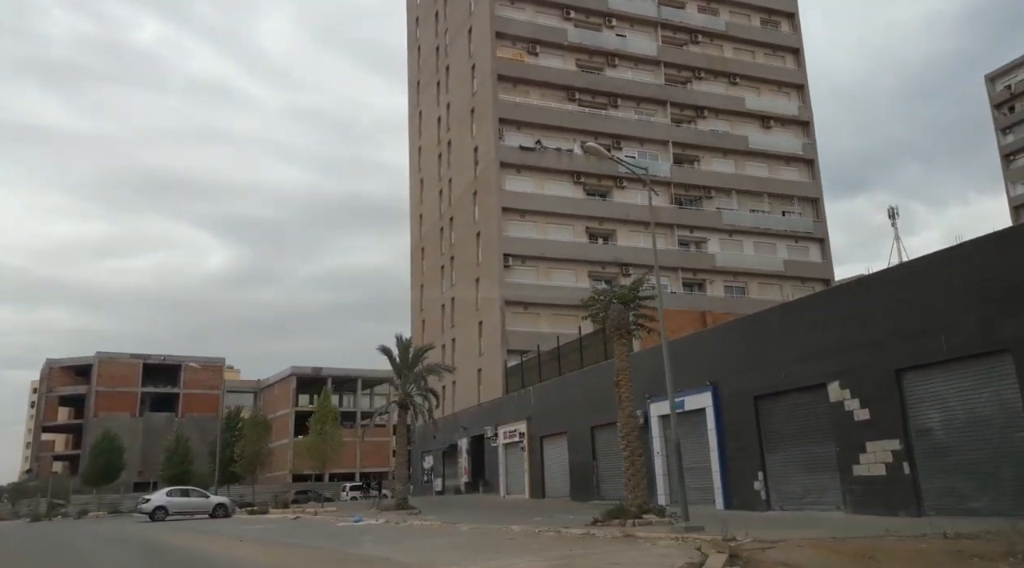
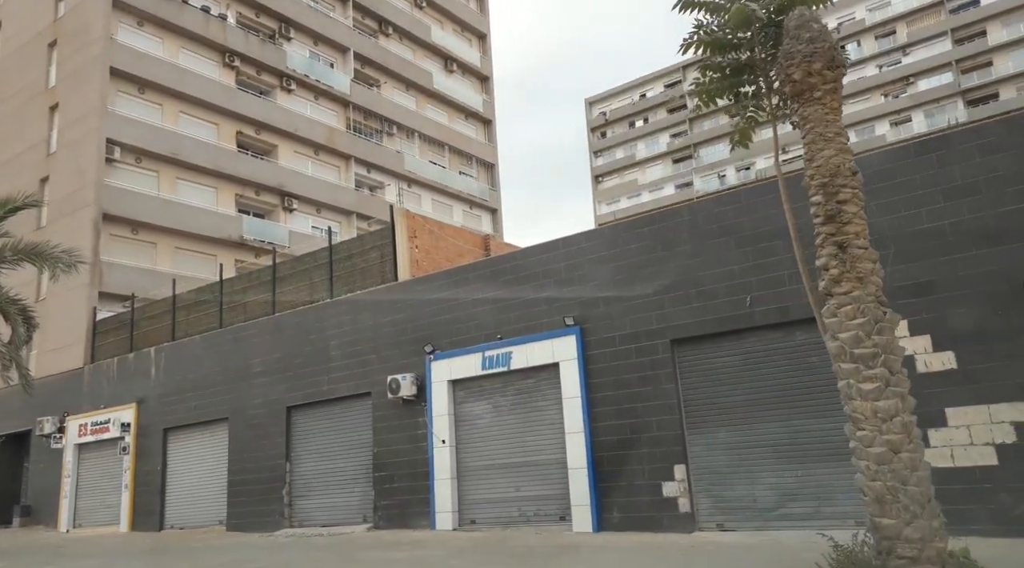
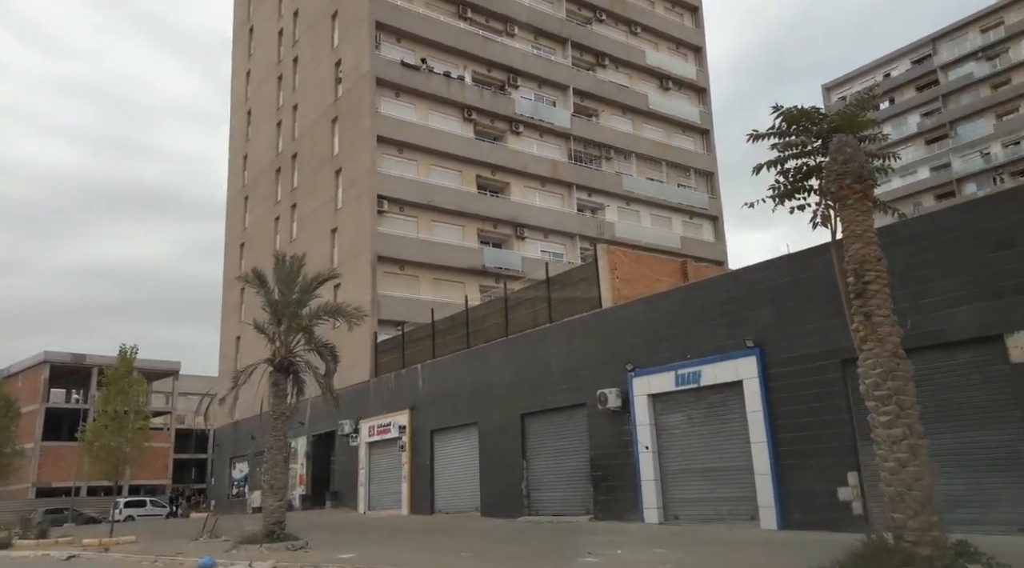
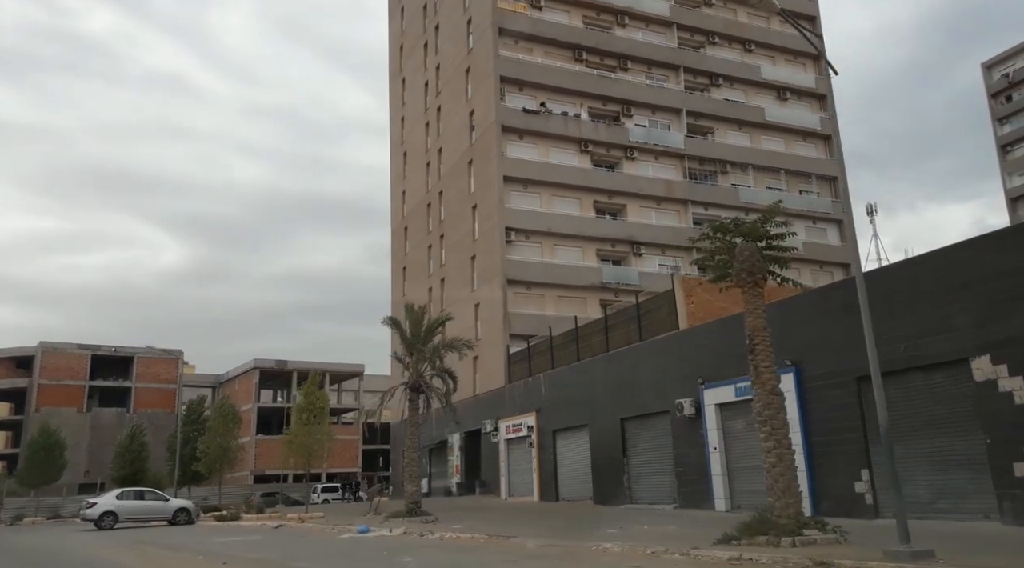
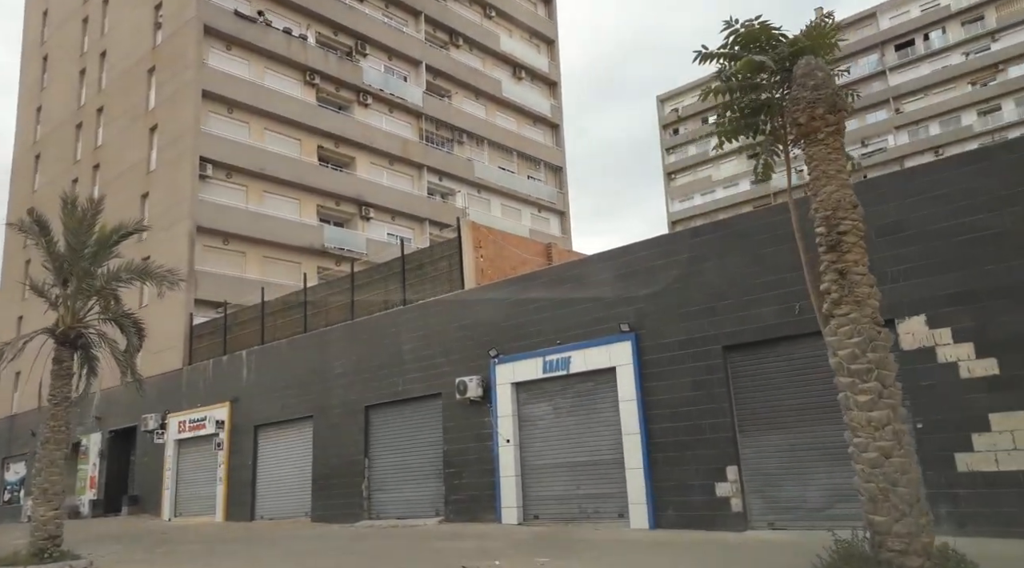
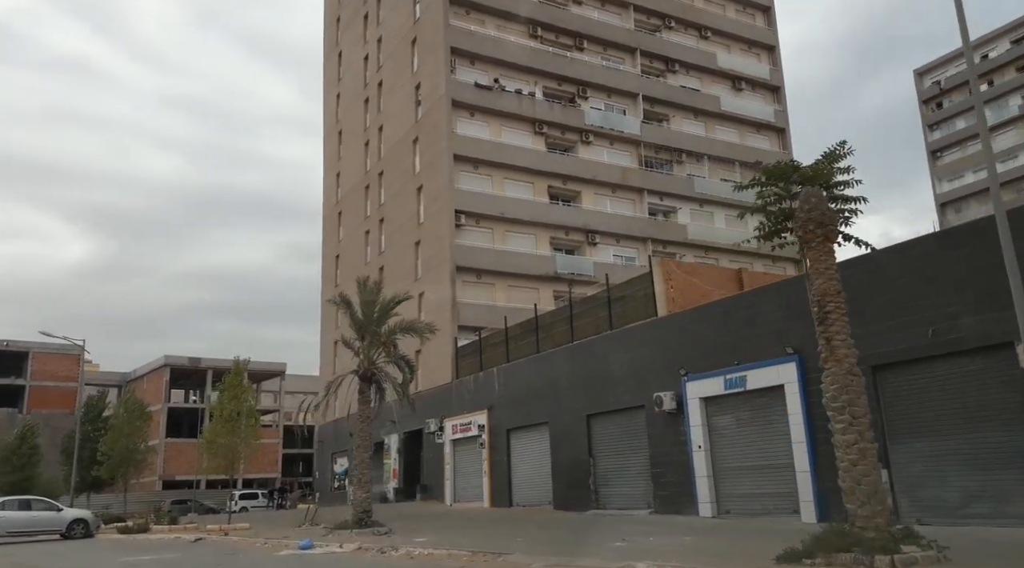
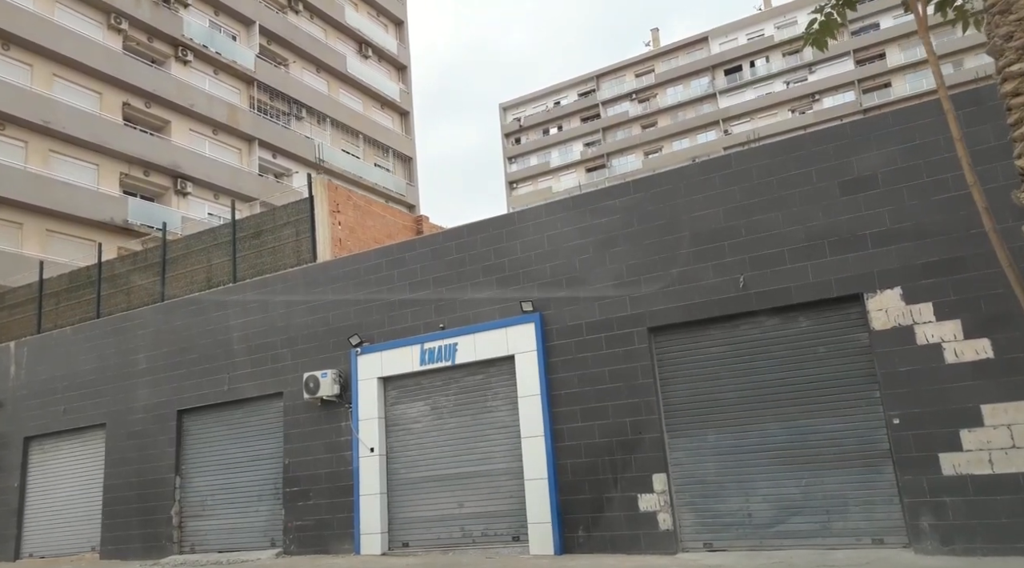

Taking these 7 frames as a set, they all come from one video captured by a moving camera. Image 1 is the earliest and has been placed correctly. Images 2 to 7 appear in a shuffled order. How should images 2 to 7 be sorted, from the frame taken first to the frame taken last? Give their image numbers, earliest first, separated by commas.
4, 6, 3, 5, 2, 7
